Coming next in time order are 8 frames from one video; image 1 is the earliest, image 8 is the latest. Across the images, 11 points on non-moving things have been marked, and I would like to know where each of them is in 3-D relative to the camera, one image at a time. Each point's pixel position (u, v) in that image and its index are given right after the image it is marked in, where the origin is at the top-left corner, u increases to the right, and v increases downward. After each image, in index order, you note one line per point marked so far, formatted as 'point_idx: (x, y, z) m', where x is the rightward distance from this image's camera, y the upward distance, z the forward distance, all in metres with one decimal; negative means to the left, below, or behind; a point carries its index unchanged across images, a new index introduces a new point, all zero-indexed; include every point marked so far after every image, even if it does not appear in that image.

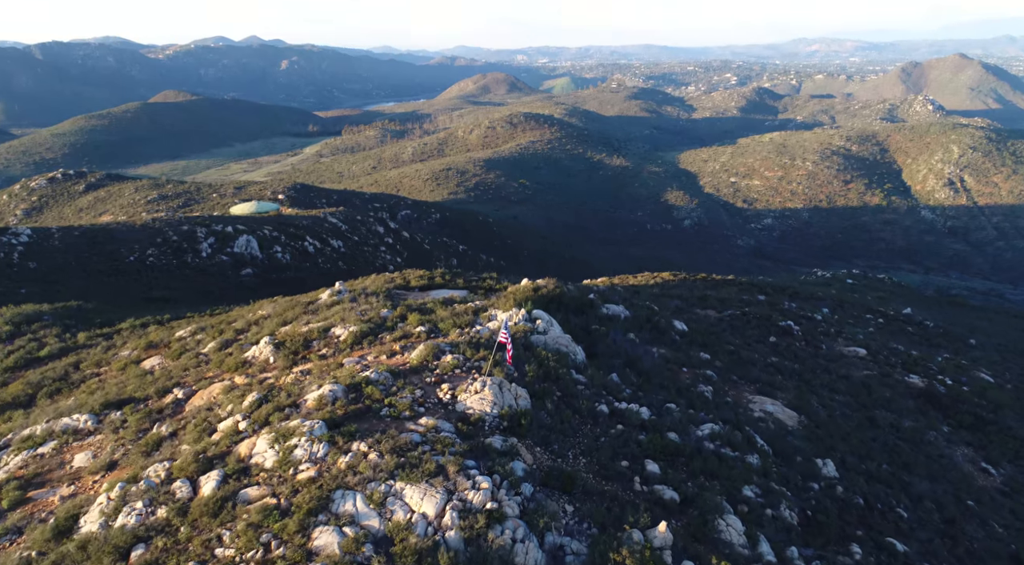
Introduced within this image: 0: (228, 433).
0: (-8.5, -4.5, +19.5) m
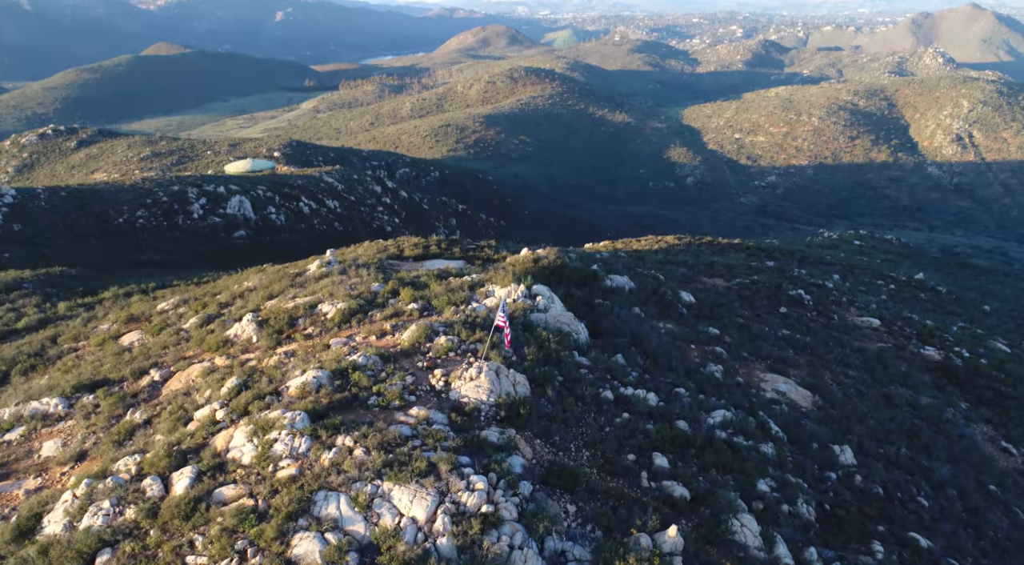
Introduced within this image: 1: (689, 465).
0: (-8.5, -3.9, +18.1) m
1: (+4.8, -4.9, +17.7) m
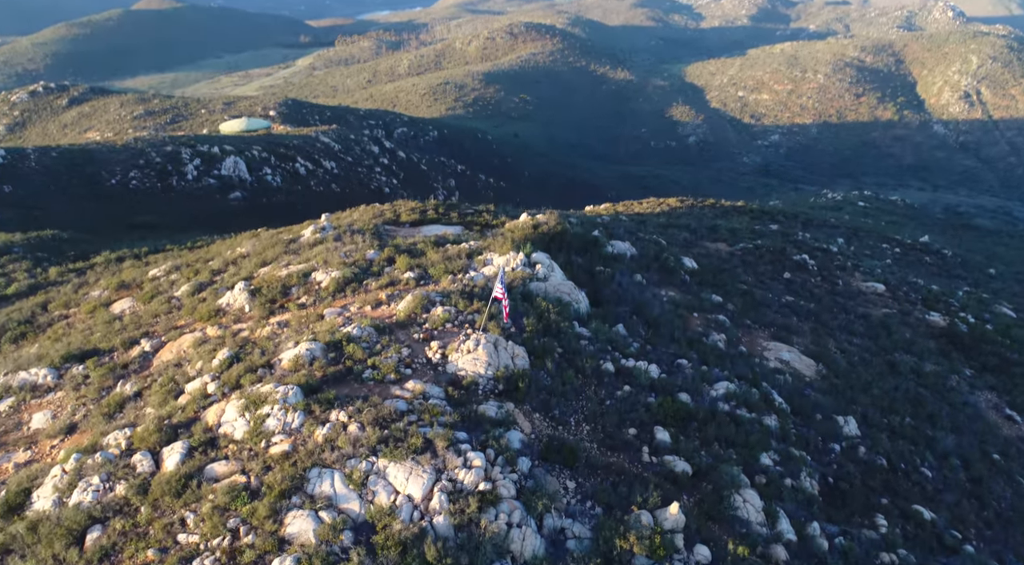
0: (-8.6, -3.1, +17.7) m
1: (+4.7, -4.2, +17.3) m
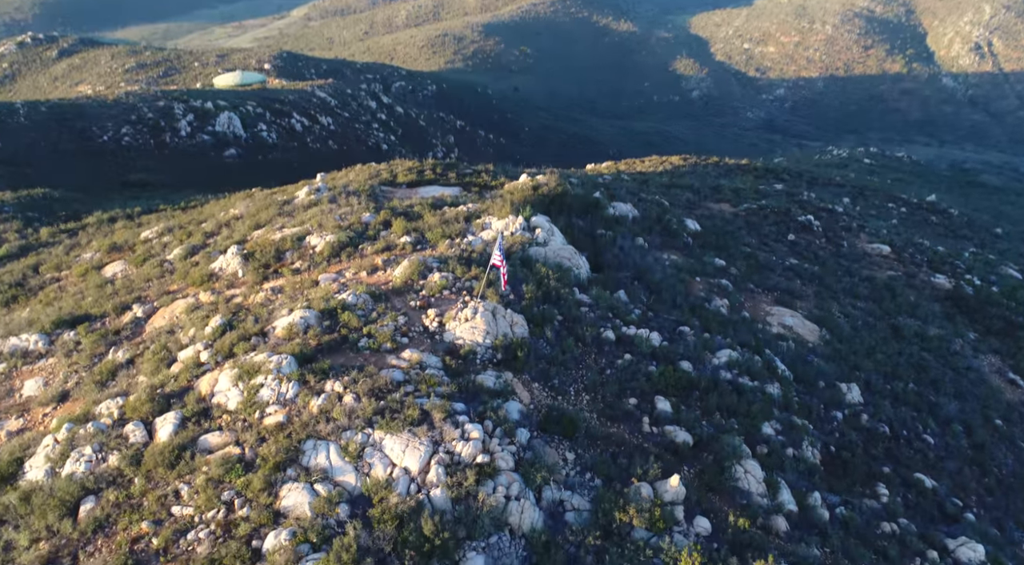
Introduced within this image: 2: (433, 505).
0: (-8.6, -2.2, +17.4) m
1: (+4.7, -3.3, +17.1) m
2: (-1.7, -4.6, +13.6) m
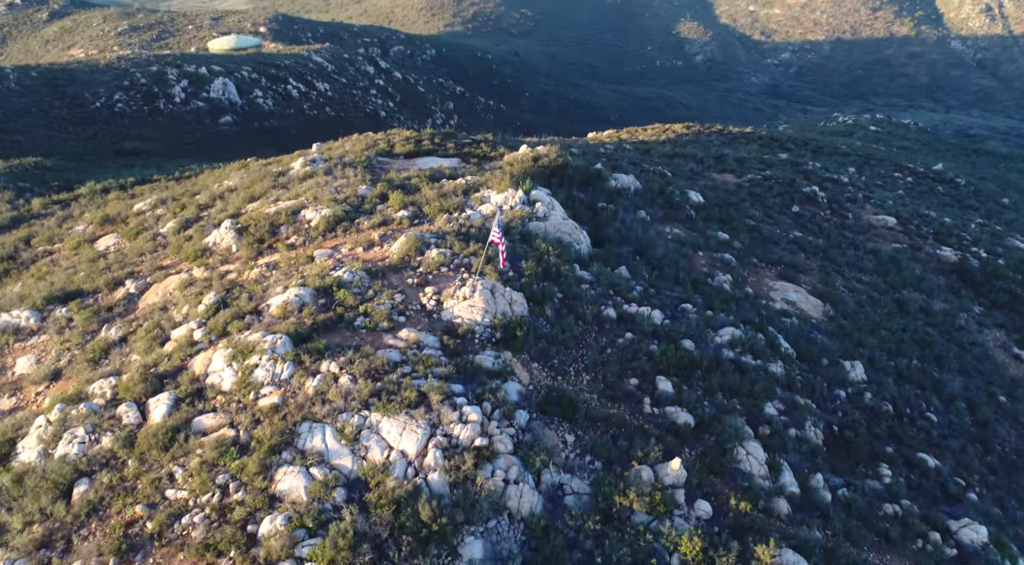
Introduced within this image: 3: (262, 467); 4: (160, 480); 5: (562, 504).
0: (-8.6, -1.6, +17.1) m
1: (+4.7, -2.7, +16.8) m
2: (-1.7, -4.3, +13.4) m
3: (-5.3, -3.9, +13.7) m
4: (-7.5, -4.2, +13.9) m
5: (+0.9, -4.4, +13.2) m
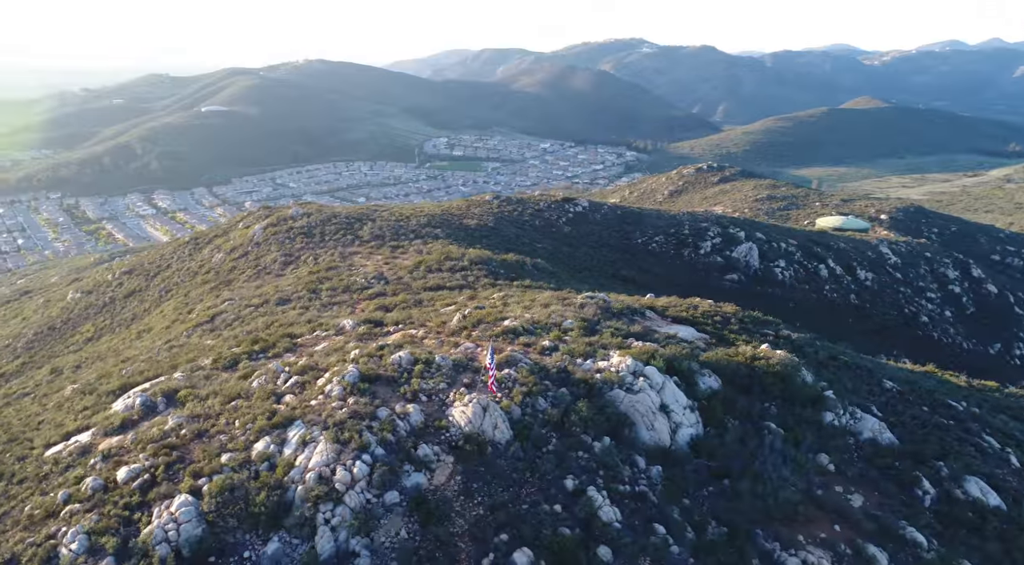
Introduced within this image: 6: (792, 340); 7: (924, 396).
0: (-8.5, -1.7, +17.0) m
1: (+4.8, -3.0, +16.3) m
2: (-1.7, -4.4, +13.2) m
3: (-5.3, -4.0, +13.6) m
4: (-7.5, -4.3, +13.8) m
5: (+0.8, -4.7, +12.8) m
6: (+8.3, -1.7, +19.7) m
7: (+11.5, -3.7, +19.2) m
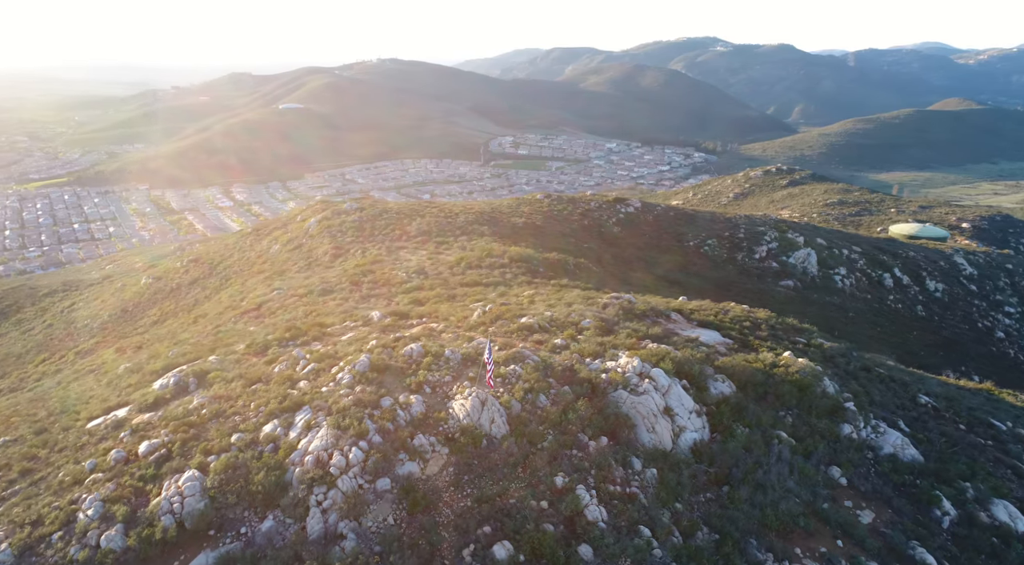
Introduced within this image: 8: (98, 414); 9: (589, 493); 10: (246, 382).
0: (-8.0, -1.3, +17.9) m
1: (+5.1, -3.1, +15.9) m
2: (-1.7, -4.3, +13.4) m
3: (-5.2, -3.8, +14.1) m
4: (-7.4, -4.0, +14.6) m
5: (+0.8, -4.6, +12.8) m
6: (+8.9, -1.9, +19.0) m
7: (+12.1, -4.0, +18.2) m
8: (-10.6, -3.2, +16.6) m
9: (+2.1, -4.4, +13.7) m
10: (-5.6, -2.5, +15.6) m
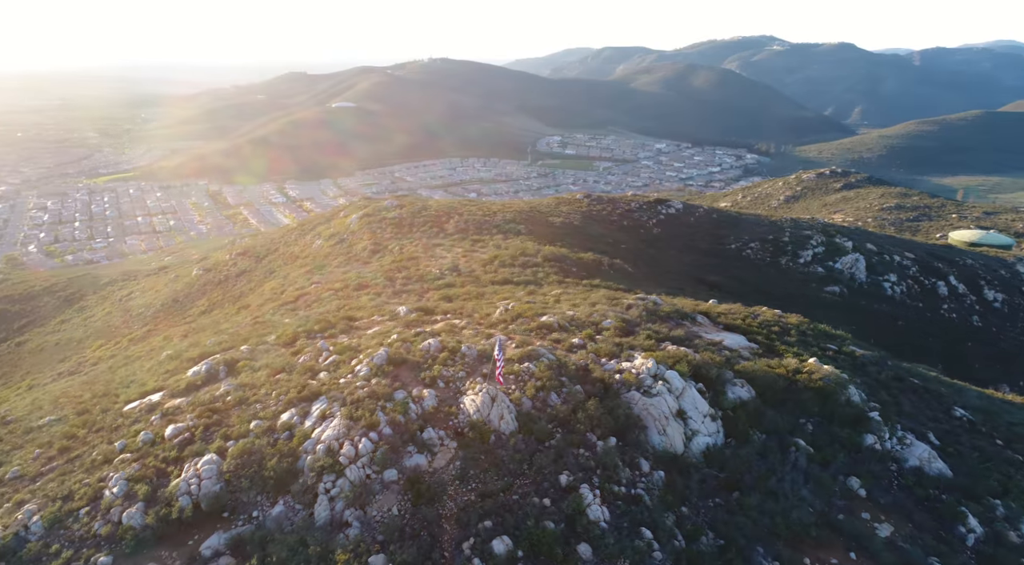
0: (-7.3, -1.1, +18.4) m
1: (+5.6, -3.2, +15.6) m
2: (-1.4, -4.2, +13.6) m
3: (-4.9, -3.6, +14.5) m
4: (-7.1, -3.8, +15.1) m
5: (+1.0, -4.6, +12.8) m
6: (+9.6, -2.1, +18.4) m
7: (+12.6, -4.3, +17.4) m
8: (-10.1, -2.9, +17.3) m
9: (+2.4, -4.4, +13.6) m
10: (-5.1, -2.3, +16.0) m
